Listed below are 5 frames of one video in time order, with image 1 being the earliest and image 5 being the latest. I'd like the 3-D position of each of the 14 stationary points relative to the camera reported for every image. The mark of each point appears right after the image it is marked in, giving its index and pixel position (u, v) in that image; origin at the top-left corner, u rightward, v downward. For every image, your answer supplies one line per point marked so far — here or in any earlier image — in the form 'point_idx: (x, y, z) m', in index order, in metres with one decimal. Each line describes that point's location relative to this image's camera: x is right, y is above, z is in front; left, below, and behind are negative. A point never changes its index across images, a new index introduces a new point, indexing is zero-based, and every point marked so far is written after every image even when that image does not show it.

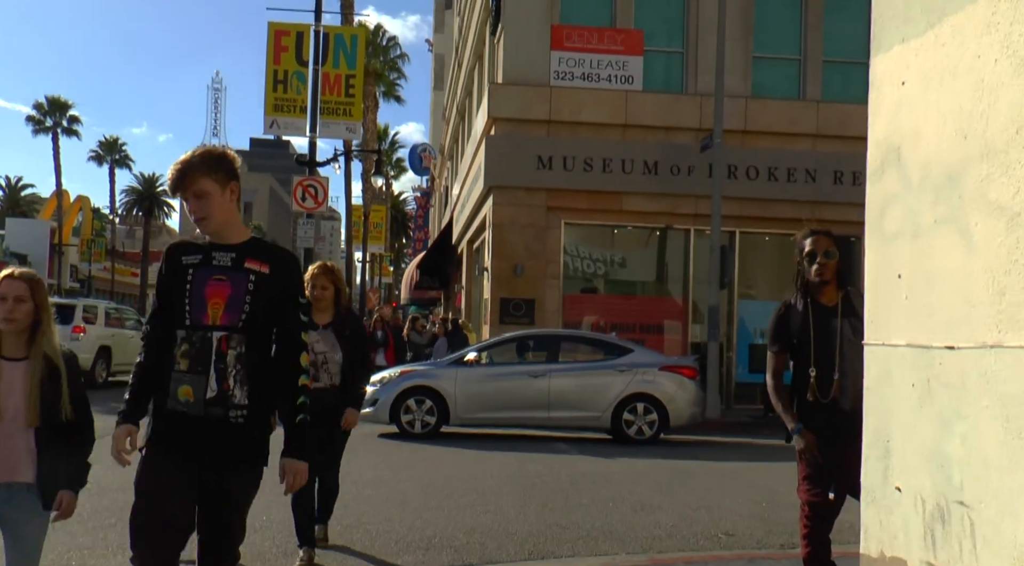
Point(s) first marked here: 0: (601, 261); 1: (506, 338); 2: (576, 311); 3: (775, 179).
0: (+1.8, +0.4, +19.2) m
1: (-0.1, -0.8, +13.6) m
2: (+1.3, -0.6, +19.1) m
3: (+5.3, +2.1, +19.4) m
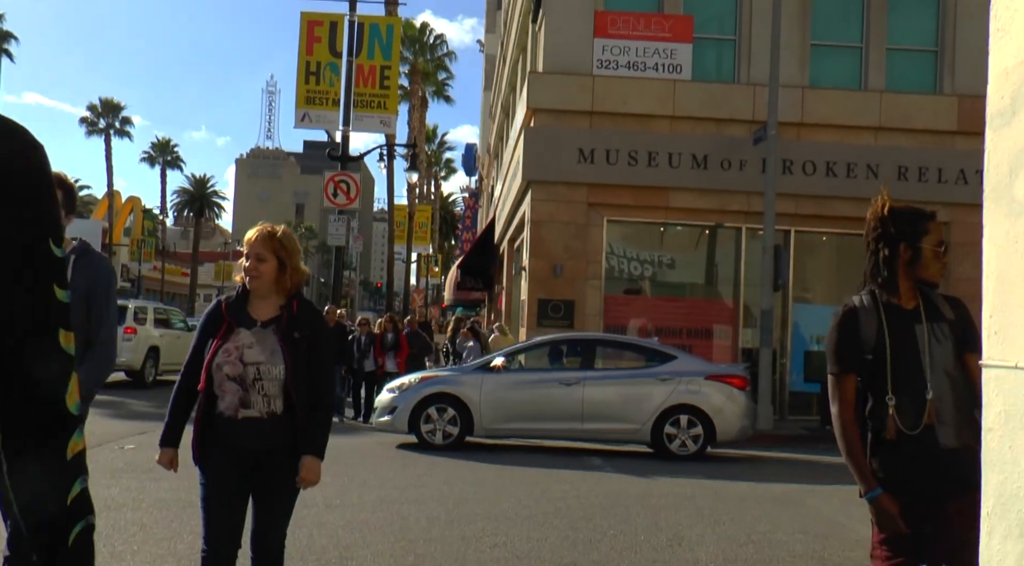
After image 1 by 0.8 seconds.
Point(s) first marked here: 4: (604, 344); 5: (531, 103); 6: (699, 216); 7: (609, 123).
0: (+2.5, +0.4, +18.1) m
1: (+0.3, -0.8, +12.5) m
2: (+2.0, -0.6, +17.9) m
3: (+6.0, +2.0, +18.1) m
4: (+1.2, -0.8, +12.5) m
5: (+0.4, +3.3, +17.5) m
6: (+3.5, +1.2, +18.1) m
7: (+1.8, +2.9, +17.8) m
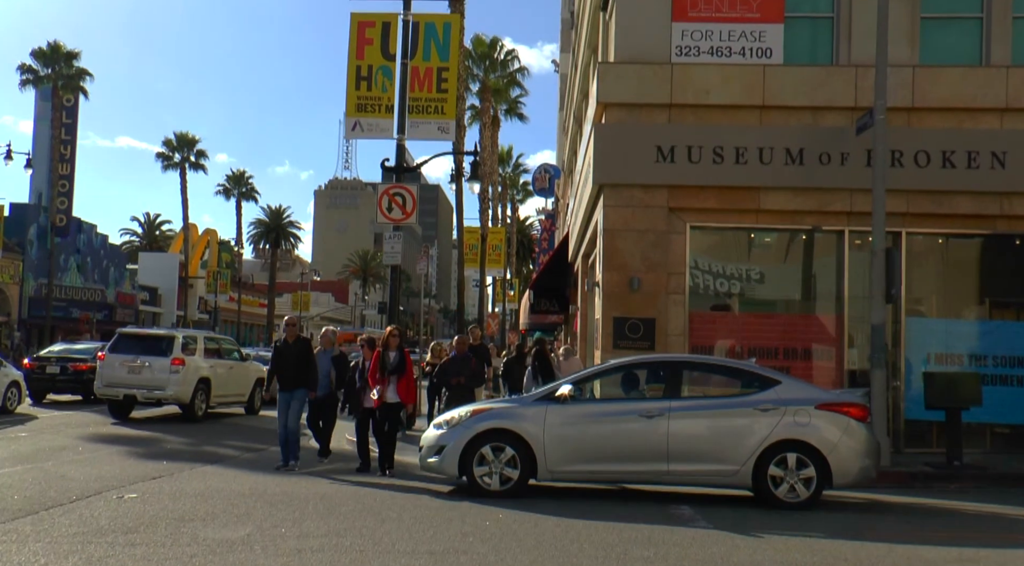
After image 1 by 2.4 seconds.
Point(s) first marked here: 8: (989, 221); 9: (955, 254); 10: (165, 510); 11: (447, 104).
0: (+3.7, +0.1, +15.8) m
1: (+1.1, -0.9, +10.5) m
2: (+3.2, -0.8, +15.7) m
3: (+7.1, +1.9, +15.6) m
4: (+2.0, -0.9, +10.4) m
5: (+1.4, +3.0, +15.6) m
6: (+4.6, +1.0, +15.8) m
7: (+2.9, +2.7, +15.7) m
8: (+7.8, +1.0, +15.8) m
9: (+7.4, +0.5, +16.0) m
10: (-3.4, -2.2, +9.5) m
11: (-1.3, +3.6, +19.5) m
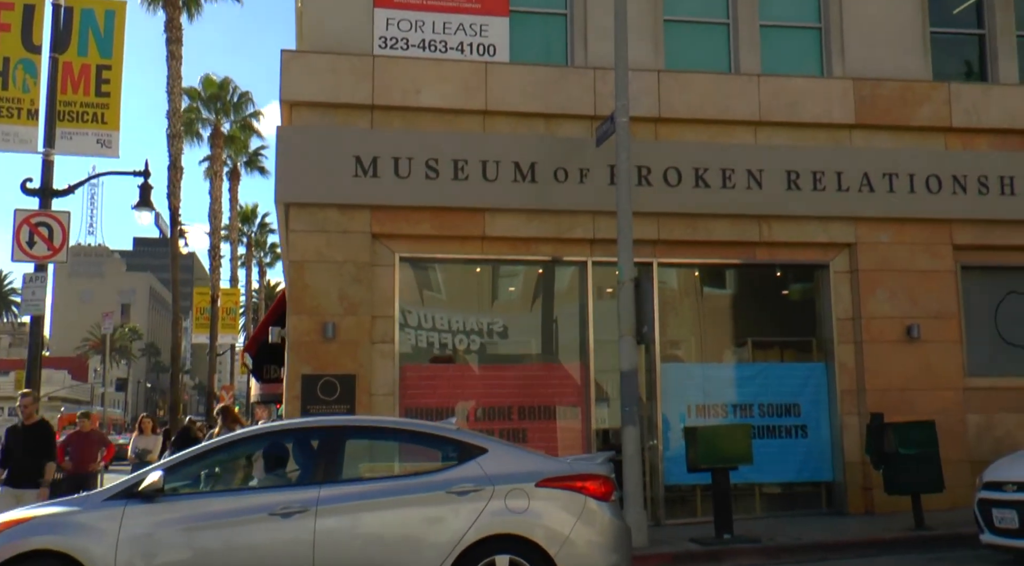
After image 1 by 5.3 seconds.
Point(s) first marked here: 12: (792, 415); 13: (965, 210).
0: (-0.7, -0.4, +12.7) m
1: (-2.0, -1.1, +6.8) m
2: (-1.1, -1.4, +12.4) m
3: (+2.7, +1.3, +13.4) m
4: (-1.1, -1.1, +7.0) m
5: (-2.9, +2.4, +12.1) m
6: (+0.2, +0.5, +12.9) m
7: (-1.5, +2.1, +12.6) m
8: (+3.3, +0.5, +13.7) m
9: (+2.9, -0.1, +13.7) m
10: (-6.1, -2.4, +4.8) m
11: (-6.4, +2.7, +15.4) m
12: (+3.9, -1.8, +13.5) m
13: (+6.7, +1.0, +14.2) m
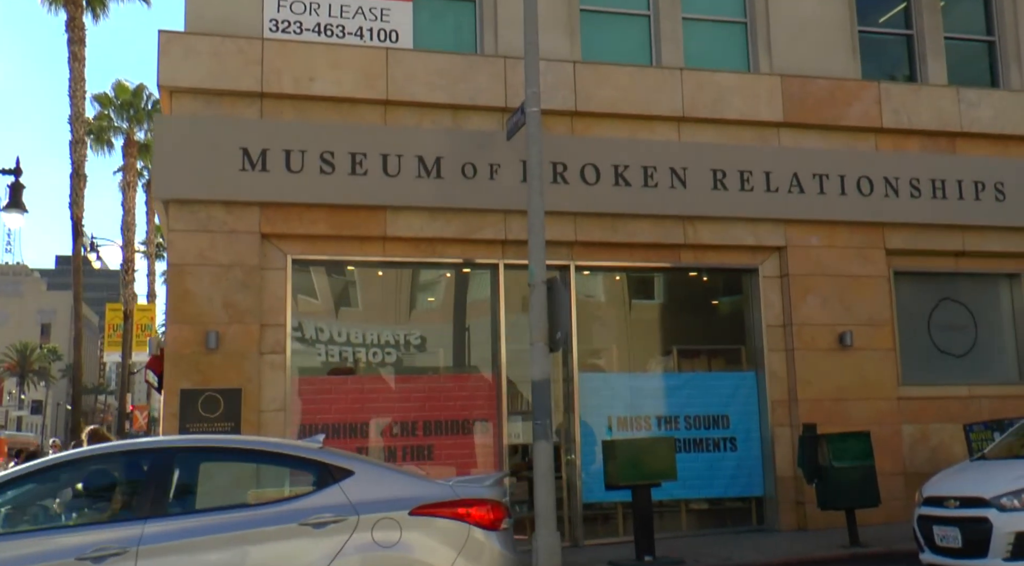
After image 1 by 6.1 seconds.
0: (-1.8, -0.5, +11.6) m
1: (-2.7, -1.1, +5.6) m
2: (-2.2, -1.5, +11.3) m
3: (+1.5, +1.3, +12.5) m
4: (-1.9, -1.1, +5.8) m
5: (-4.0, +2.3, +11.0) m
6: (-0.9, +0.4, +11.9) m
7: (-2.6, +2.1, +11.5) m
8: (+2.1, +0.4, +12.9) m
9: (+1.7, -0.2, +12.8) m
10: (-6.7, -2.3, +3.3) m
11: (-7.8, +2.6, +14.0) m
12: (+2.7, -1.9, +12.7) m
13: (+5.4, +1.0, +13.5) m
